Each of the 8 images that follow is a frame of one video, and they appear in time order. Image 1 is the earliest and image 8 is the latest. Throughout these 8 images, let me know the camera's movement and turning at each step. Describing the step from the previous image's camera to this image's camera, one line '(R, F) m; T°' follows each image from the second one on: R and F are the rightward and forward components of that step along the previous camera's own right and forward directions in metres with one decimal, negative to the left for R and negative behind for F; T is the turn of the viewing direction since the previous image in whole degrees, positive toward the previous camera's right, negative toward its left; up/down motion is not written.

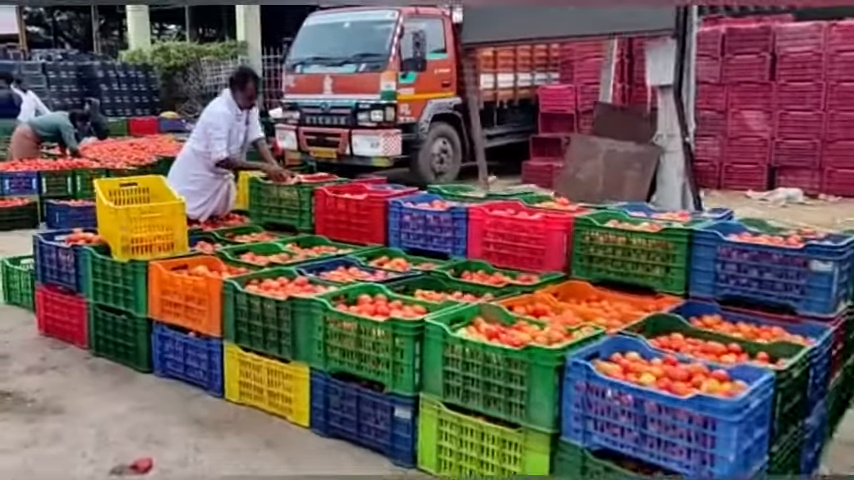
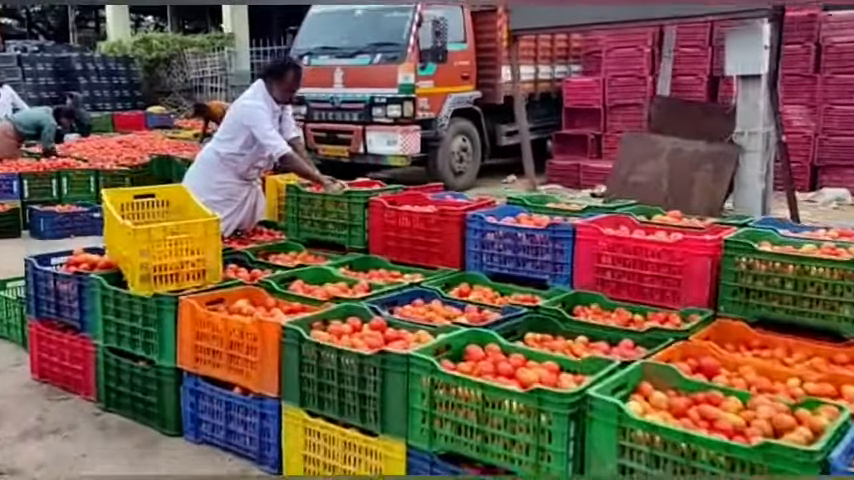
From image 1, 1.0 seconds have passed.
(-0.7, +1.0) m; +2°
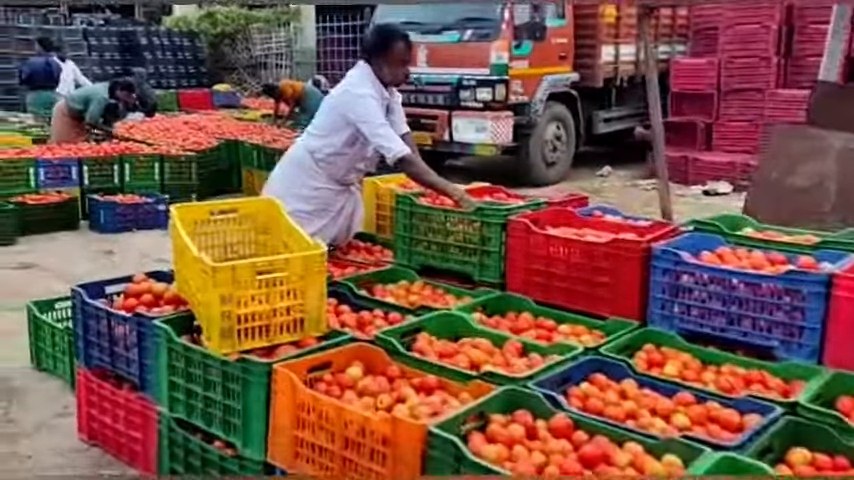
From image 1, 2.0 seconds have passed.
(-0.6, +1.1) m; -5°
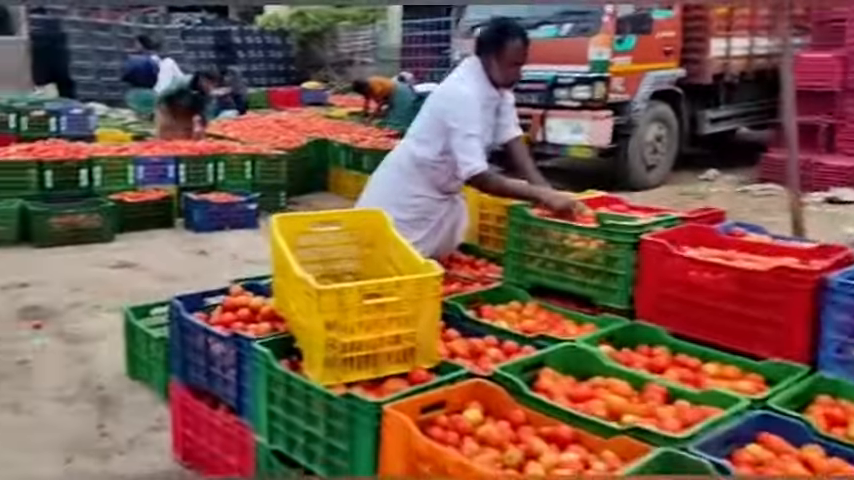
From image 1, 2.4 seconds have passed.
(-0.2, +0.3) m; -7°
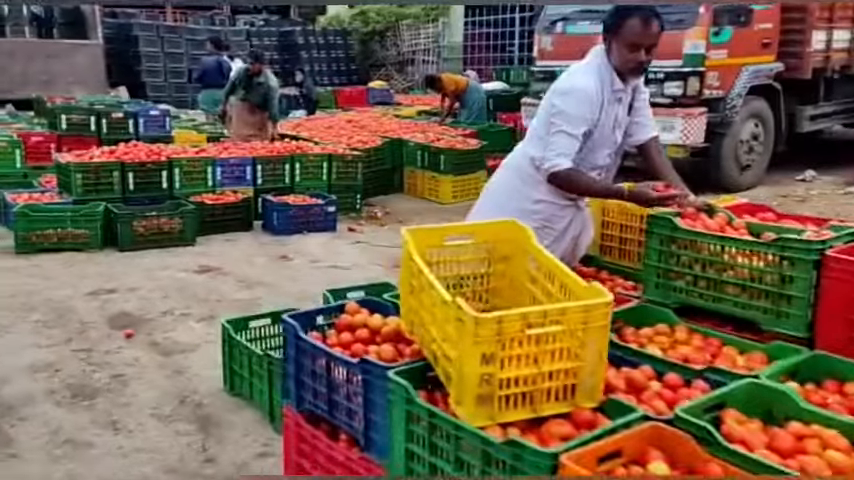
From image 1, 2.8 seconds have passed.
(-0.4, +0.3) m; -4°
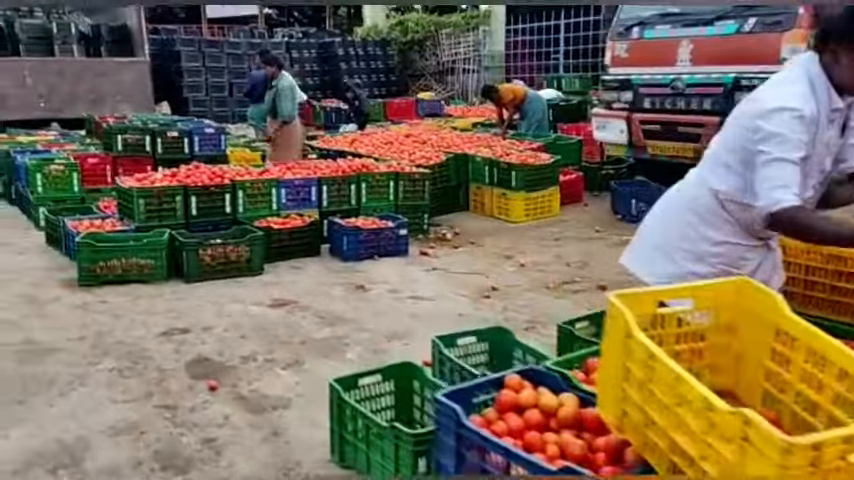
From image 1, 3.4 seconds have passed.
(-0.6, +0.6) m; -3°
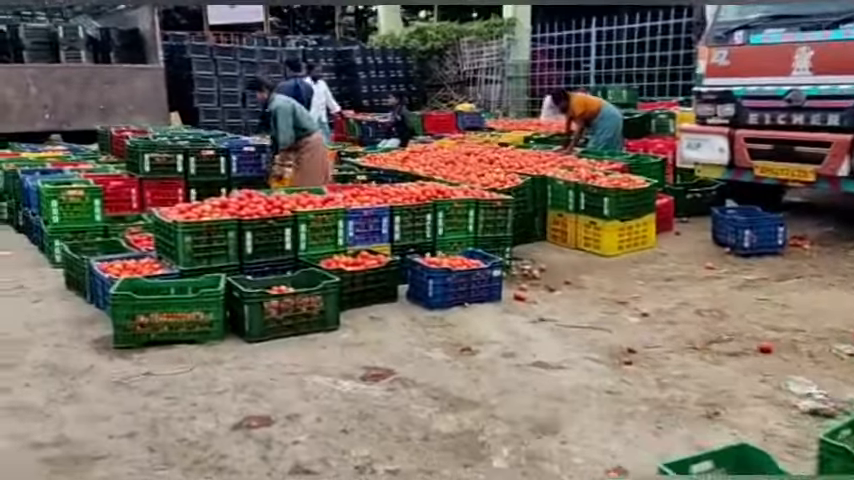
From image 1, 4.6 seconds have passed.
(-1.0, +1.3) m; 0°
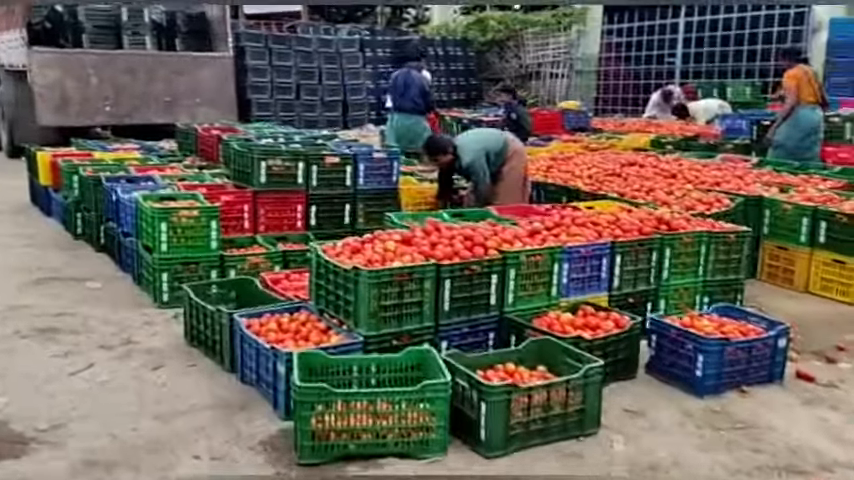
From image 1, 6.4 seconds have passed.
(-1.7, +1.8) m; -2°
